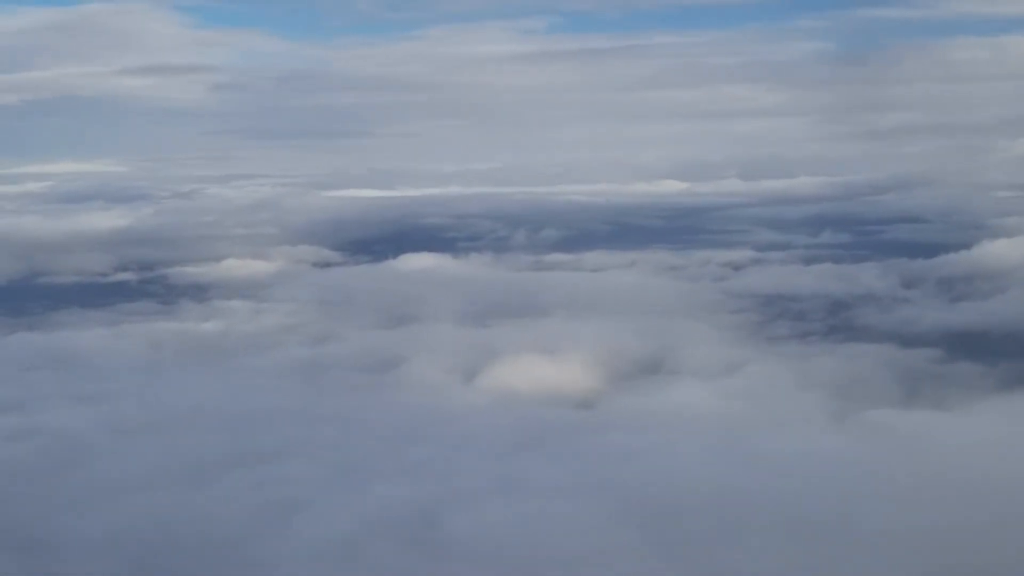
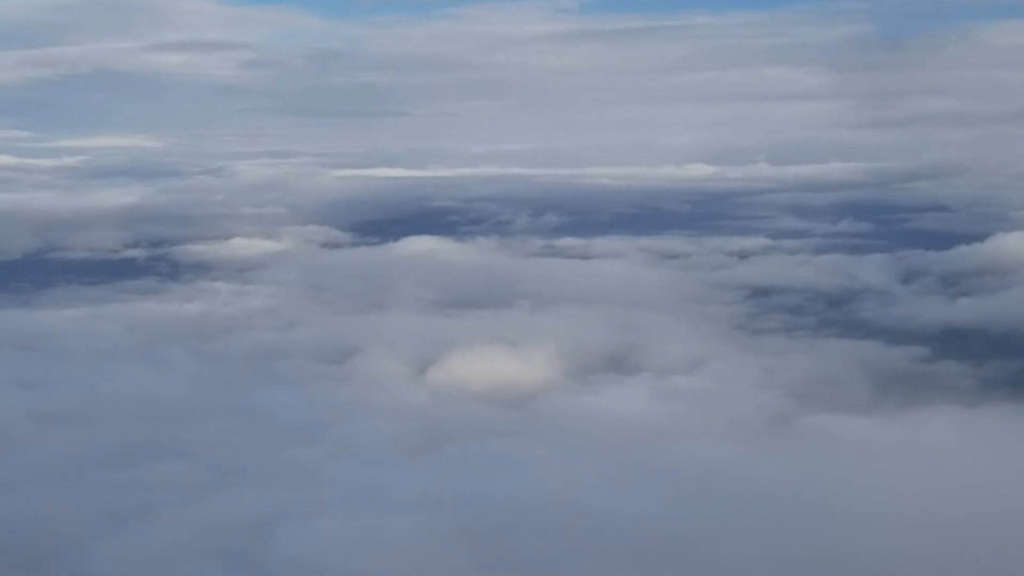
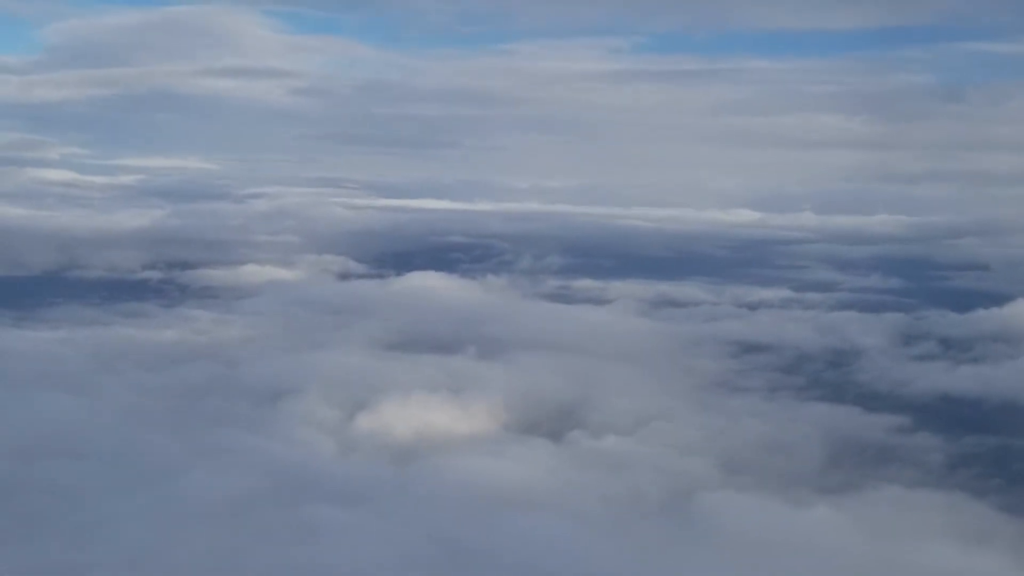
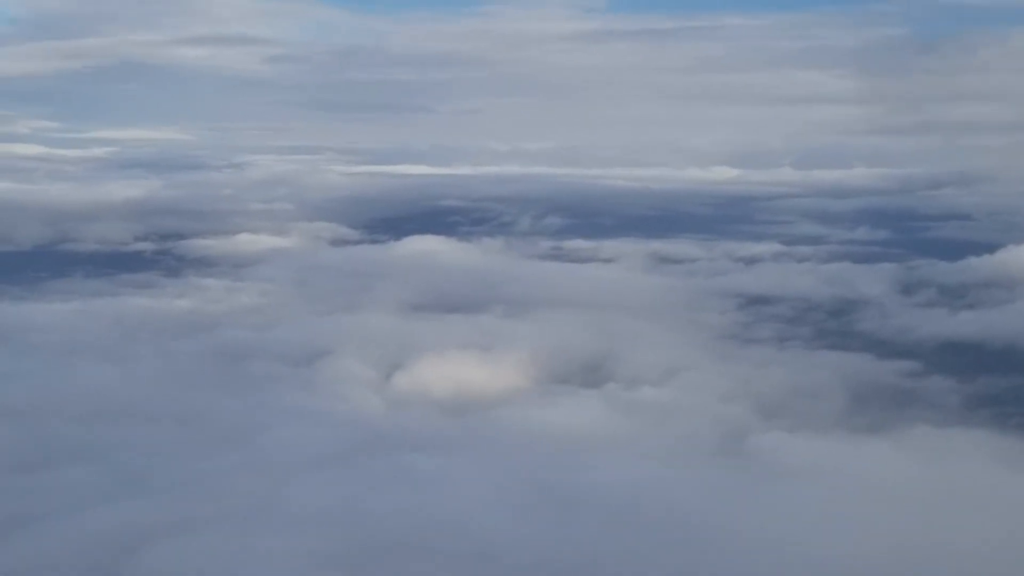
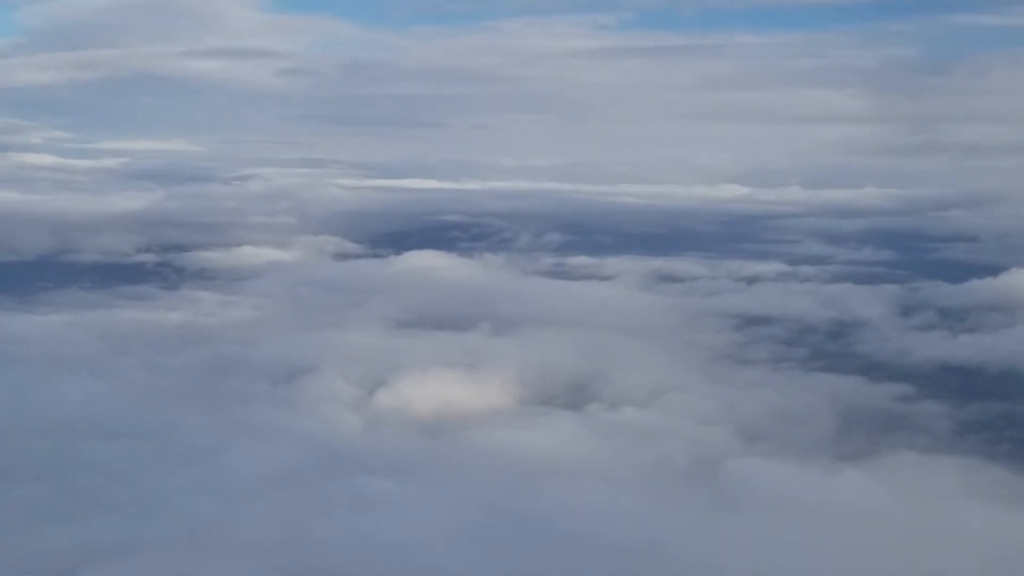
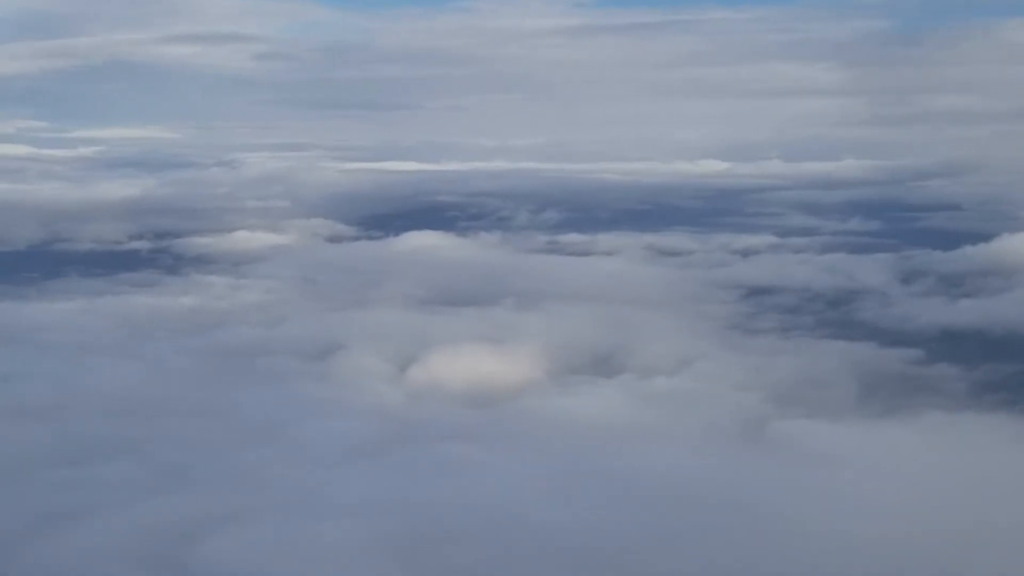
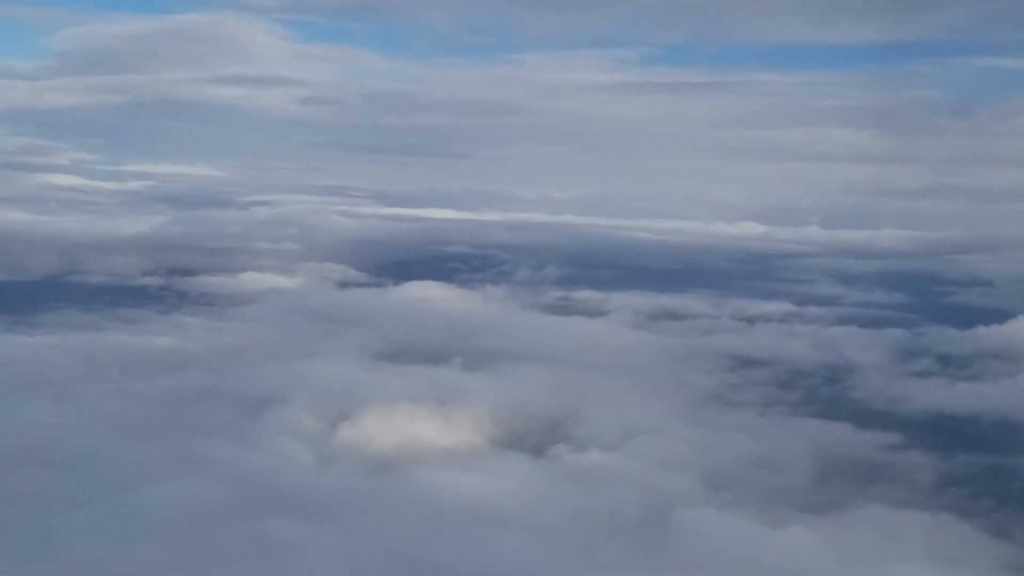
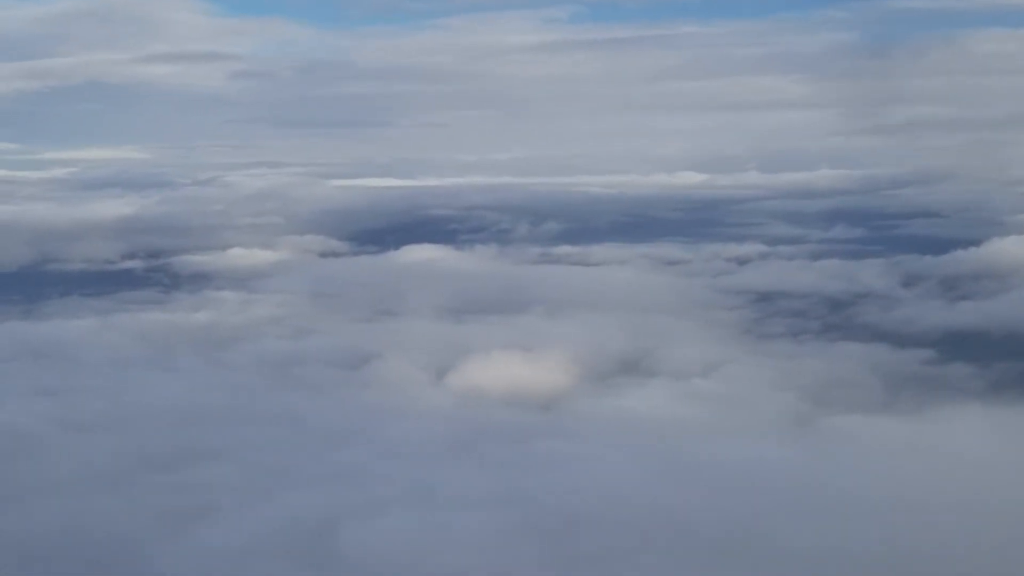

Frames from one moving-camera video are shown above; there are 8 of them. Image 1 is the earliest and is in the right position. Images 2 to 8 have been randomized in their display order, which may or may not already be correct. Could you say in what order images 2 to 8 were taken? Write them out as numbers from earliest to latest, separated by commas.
8, 2, 6, 4, 5, 3, 7
